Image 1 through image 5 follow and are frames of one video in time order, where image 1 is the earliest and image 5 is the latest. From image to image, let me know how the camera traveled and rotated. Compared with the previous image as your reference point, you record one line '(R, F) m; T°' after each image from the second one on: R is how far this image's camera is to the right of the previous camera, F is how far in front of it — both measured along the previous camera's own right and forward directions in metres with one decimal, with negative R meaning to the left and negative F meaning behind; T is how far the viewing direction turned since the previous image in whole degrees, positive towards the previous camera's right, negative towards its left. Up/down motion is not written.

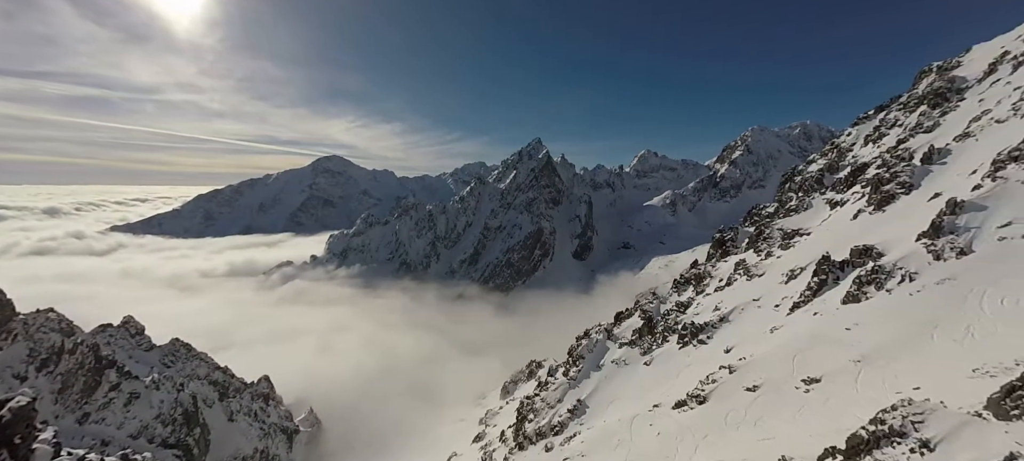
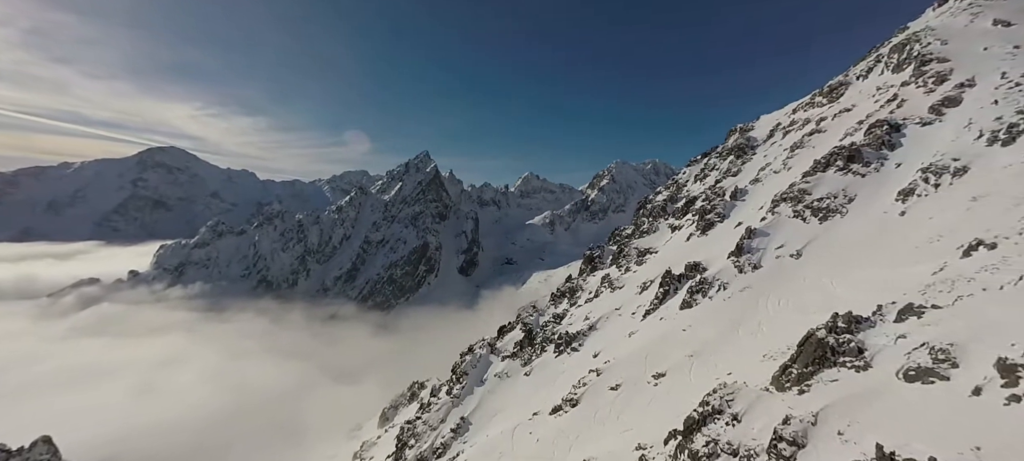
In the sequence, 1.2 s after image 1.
(-0.9, -2.2) m; +16°
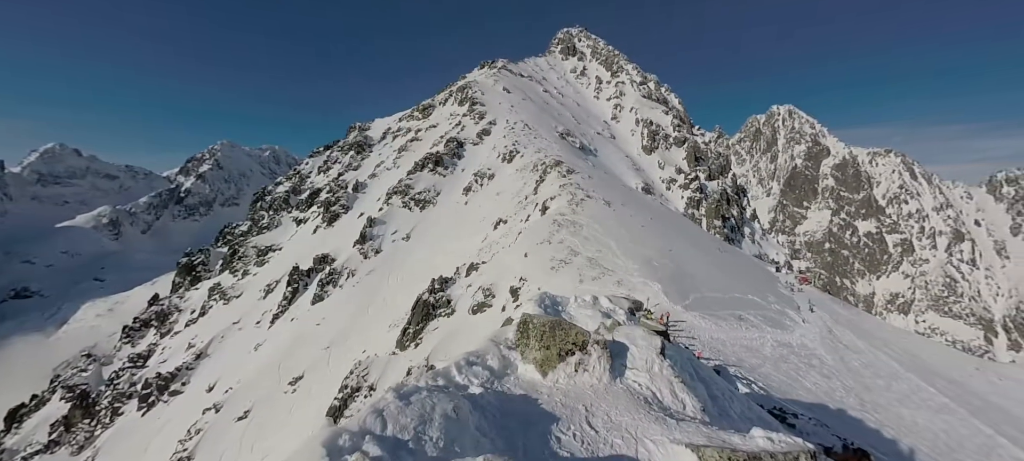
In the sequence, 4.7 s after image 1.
(-2.0, -3.4) m; +49°
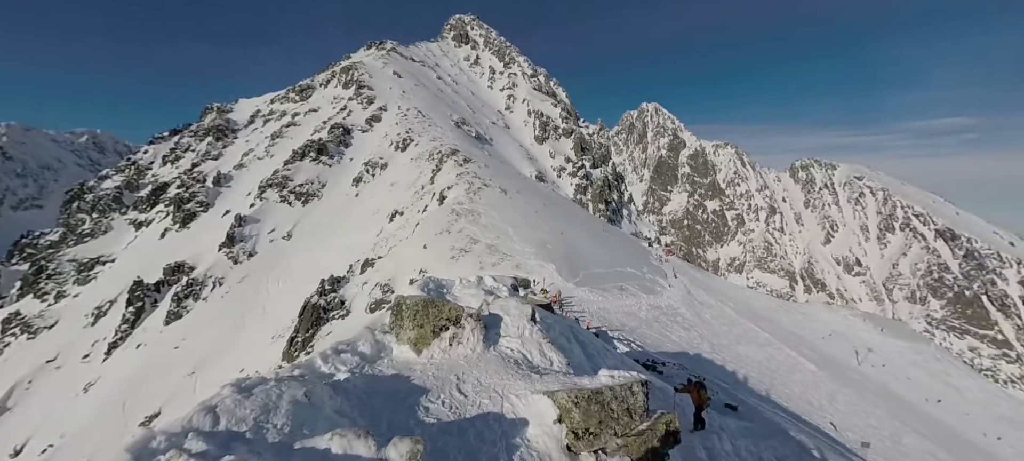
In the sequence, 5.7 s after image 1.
(+0.2, -0.1) m; +14°
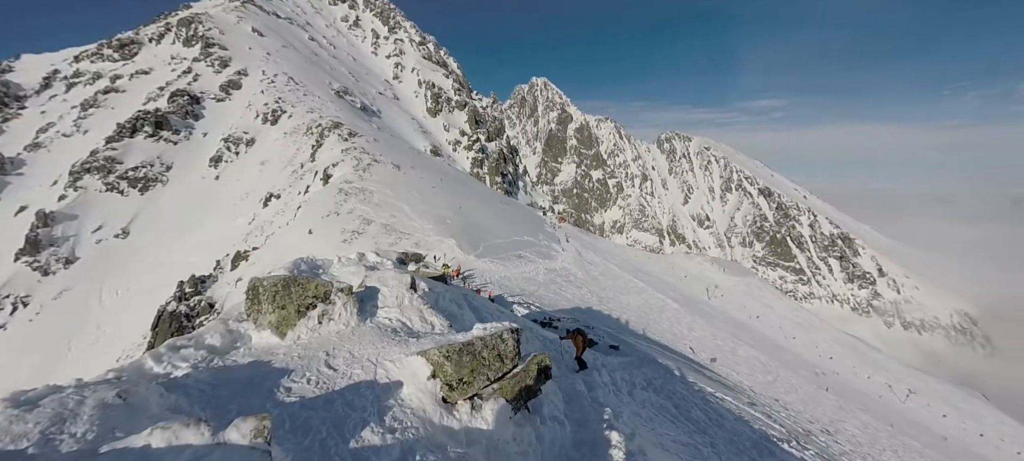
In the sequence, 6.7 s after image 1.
(+0.2, 0.0) m; +14°
